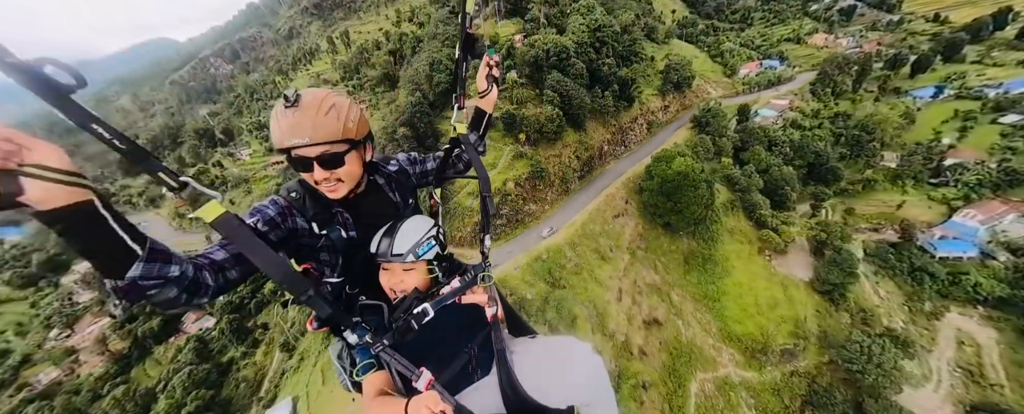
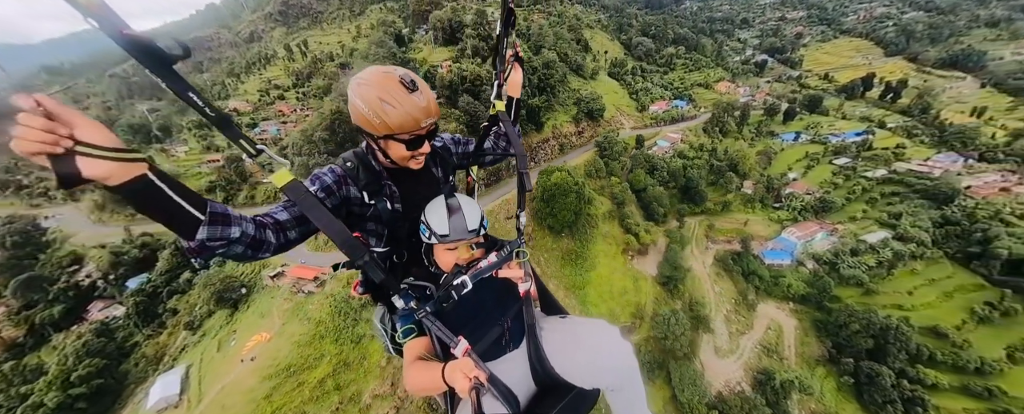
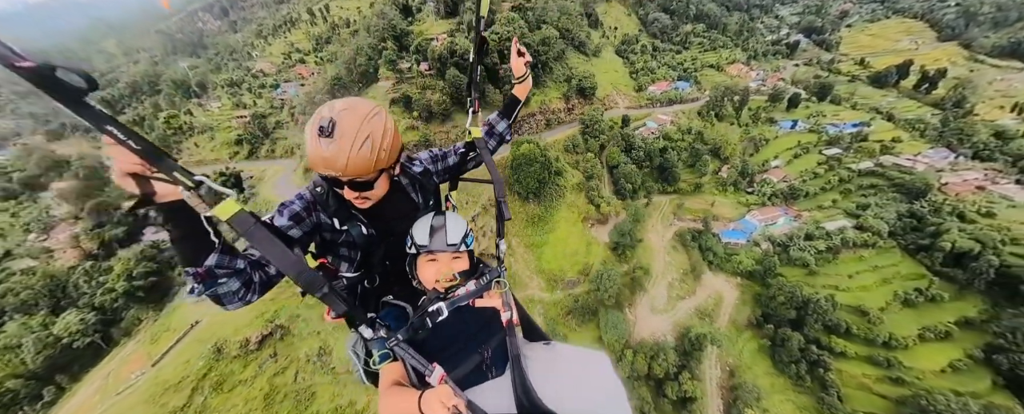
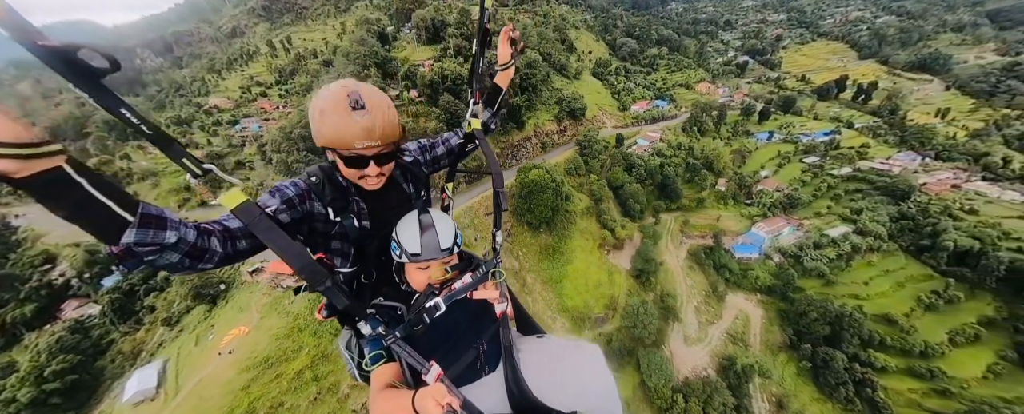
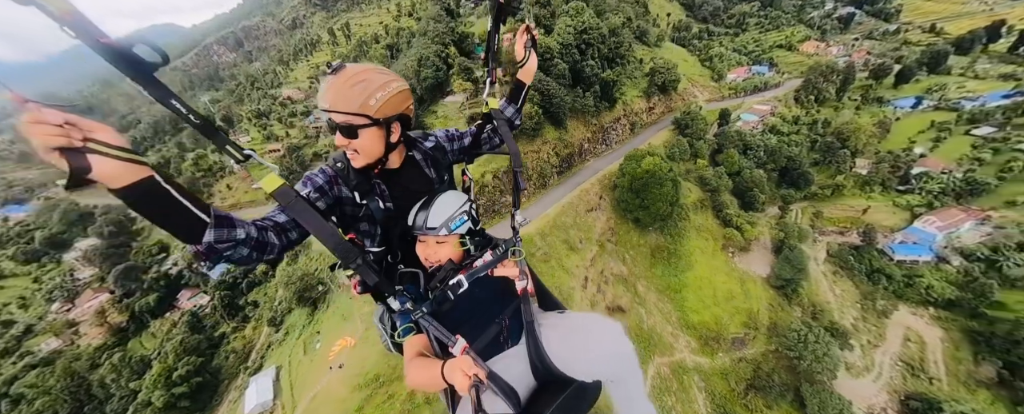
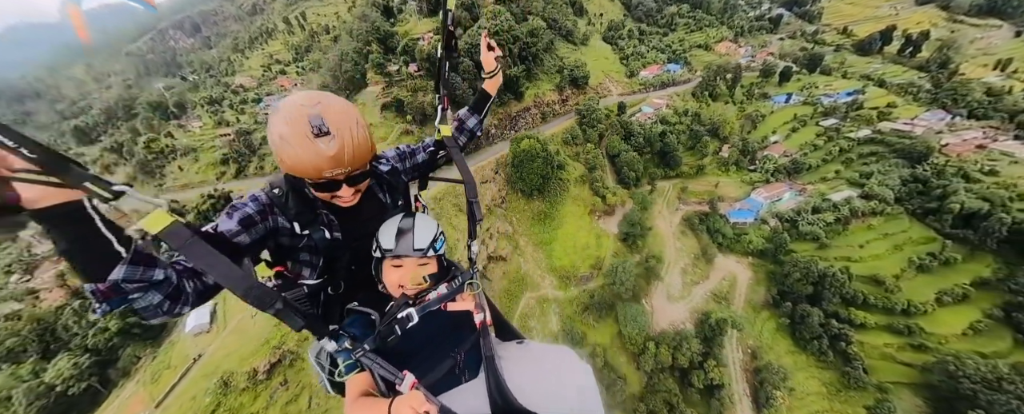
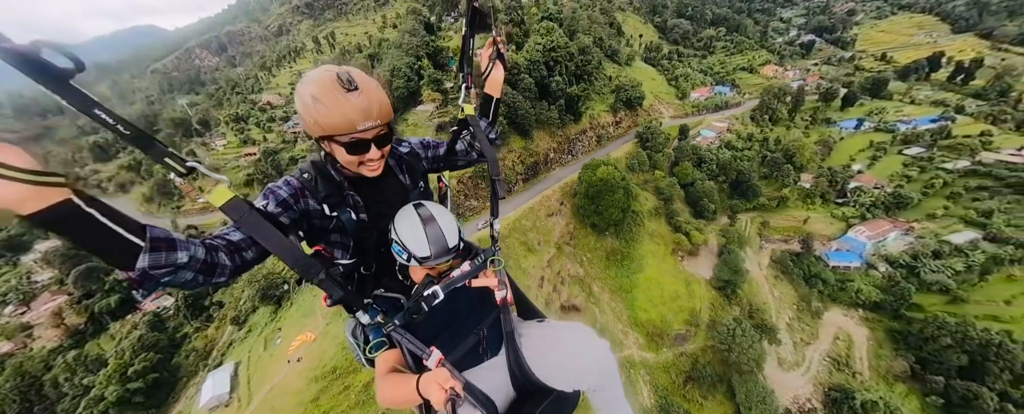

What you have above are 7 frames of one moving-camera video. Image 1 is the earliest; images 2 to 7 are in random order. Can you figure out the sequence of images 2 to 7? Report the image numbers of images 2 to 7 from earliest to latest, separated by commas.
5, 7, 2, 4, 6, 3
